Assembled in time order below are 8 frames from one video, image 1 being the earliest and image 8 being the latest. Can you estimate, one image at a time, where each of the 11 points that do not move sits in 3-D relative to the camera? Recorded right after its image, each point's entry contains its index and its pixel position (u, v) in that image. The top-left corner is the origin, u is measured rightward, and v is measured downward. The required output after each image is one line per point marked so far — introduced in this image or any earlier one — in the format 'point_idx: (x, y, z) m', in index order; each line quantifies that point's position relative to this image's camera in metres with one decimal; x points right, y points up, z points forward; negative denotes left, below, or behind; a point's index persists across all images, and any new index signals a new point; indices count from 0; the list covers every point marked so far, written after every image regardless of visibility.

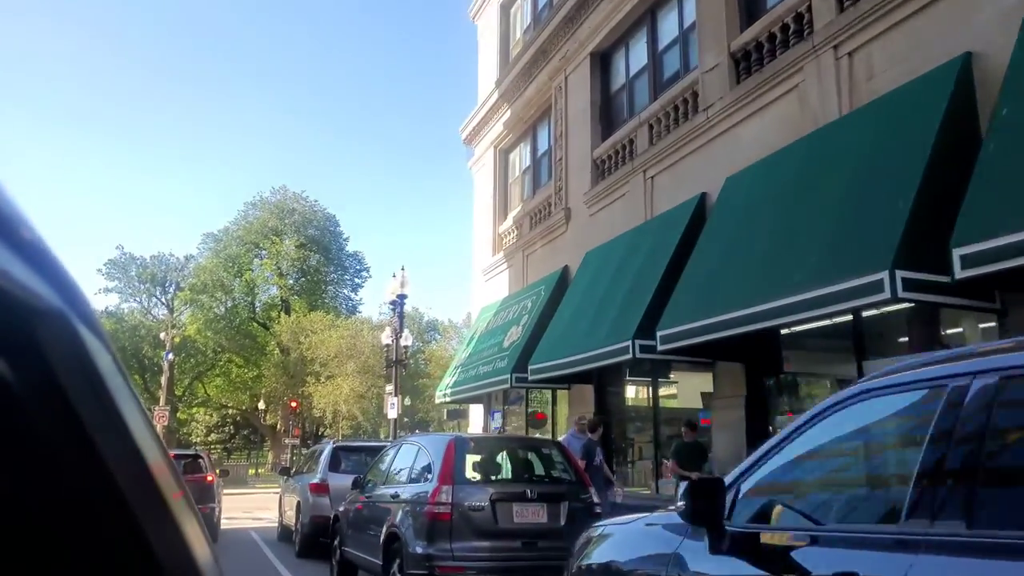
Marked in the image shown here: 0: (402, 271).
0: (-2.7, +0.4, +19.7) m
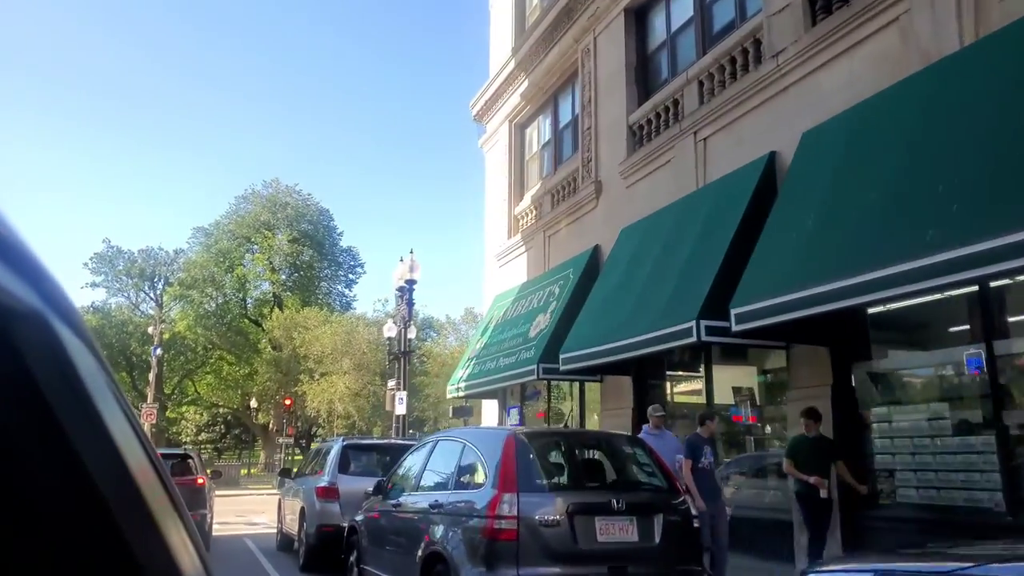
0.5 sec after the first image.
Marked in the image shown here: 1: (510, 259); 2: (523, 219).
0: (-2.3, +0.8, +18.0) m
1: (-0.1, +0.7, +19.2) m
2: (+0.3, +1.6, +18.5) m
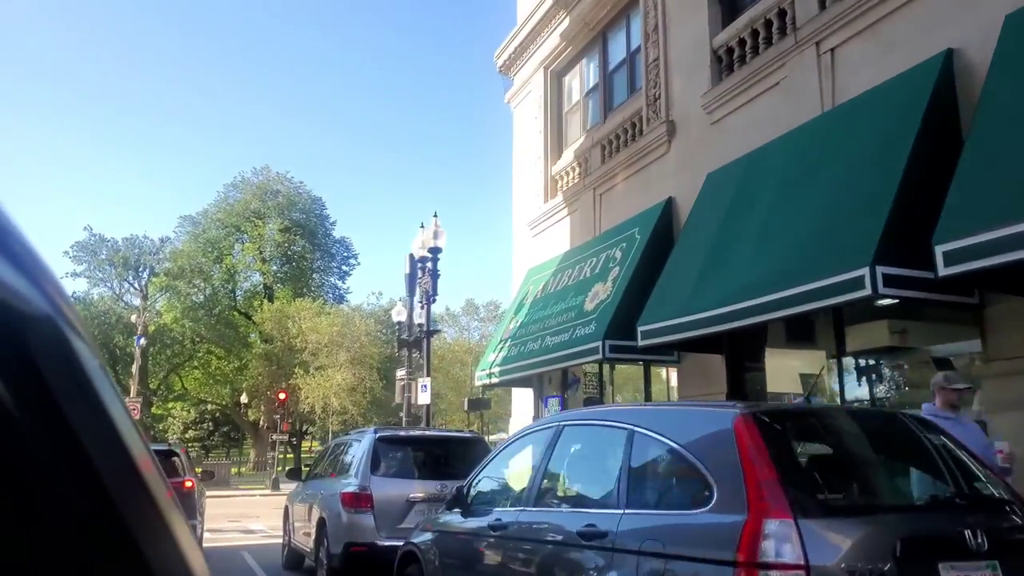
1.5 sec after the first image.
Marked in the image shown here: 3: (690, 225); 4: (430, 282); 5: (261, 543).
0: (-1.5, +1.4, +15.5) m
1: (+0.6, +1.3, +16.6) m
2: (+1.0, +2.2, +16.0) m
3: (+2.4, +0.9, +10.8) m
4: (-1.6, +0.1, +15.2) m
5: (-5.0, -5.0, +15.7) m
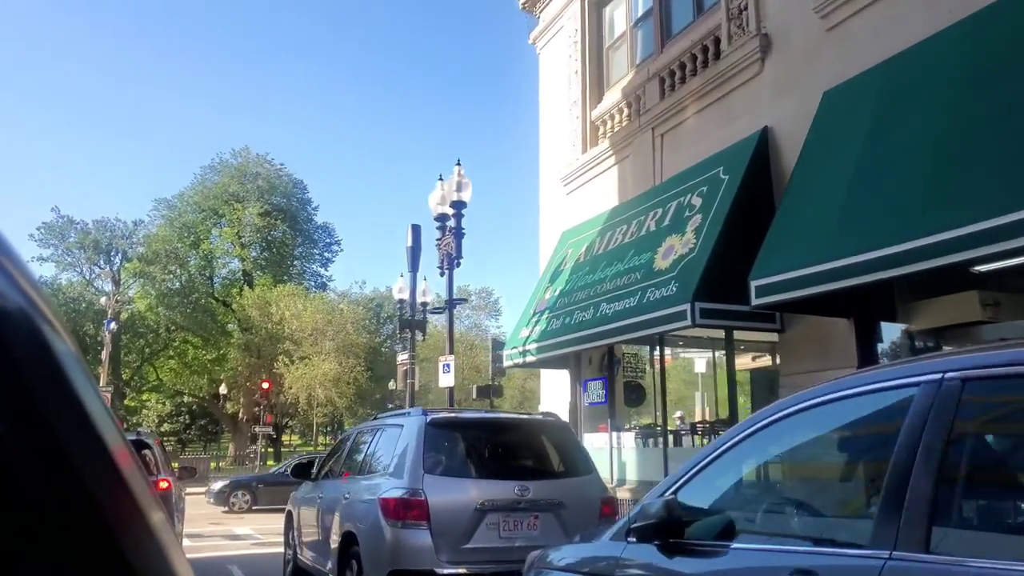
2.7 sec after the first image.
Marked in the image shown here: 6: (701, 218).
0: (-0.9, +2.0, +13.1) m
1: (+1.2, +1.9, +14.3) m
2: (+1.6, +2.8, +13.6) m
3: (+3.2, +1.4, +8.5) m
4: (-0.9, +0.7, +12.8) m
5: (-4.4, -4.4, +13.2) m
6: (+2.3, +0.9, +9.9) m
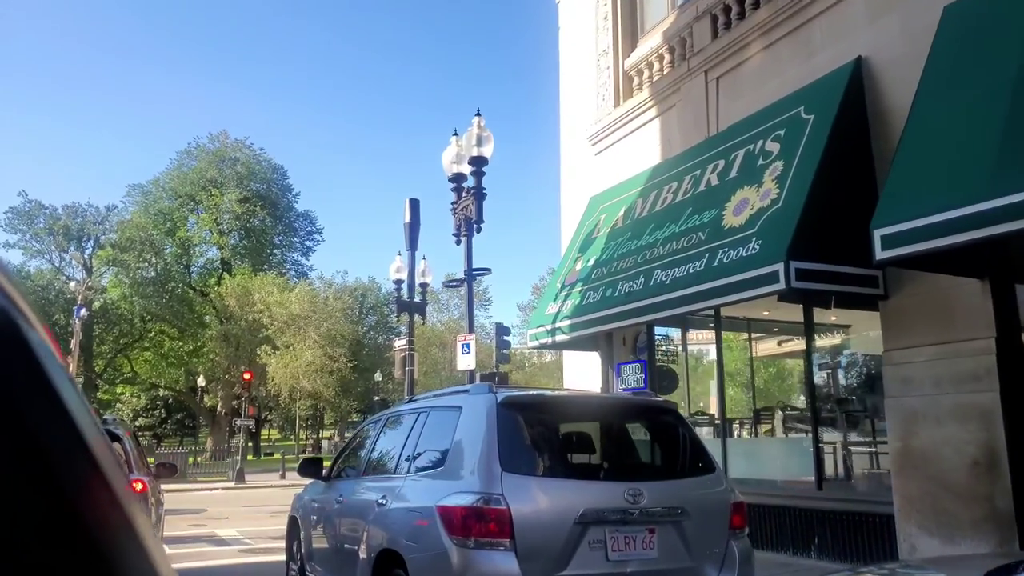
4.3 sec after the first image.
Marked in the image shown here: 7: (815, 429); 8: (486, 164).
0: (-0.5, +2.4, +11.4) m
1: (+1.6, +2.4, +12.7) m
2: (+2.0, +3.3, +12.1) m
3: (+3.7, +1.8, +7.0) m
4: (-0.5, +1.2, +11.2) m
5: (-4.0, -4.0, +11.6) m
6: (+2.8, +1.3, +8.3) m
7: (+3.4, -1.6, +9.1) m
8: (-0.4, +1.8, +11.4) m
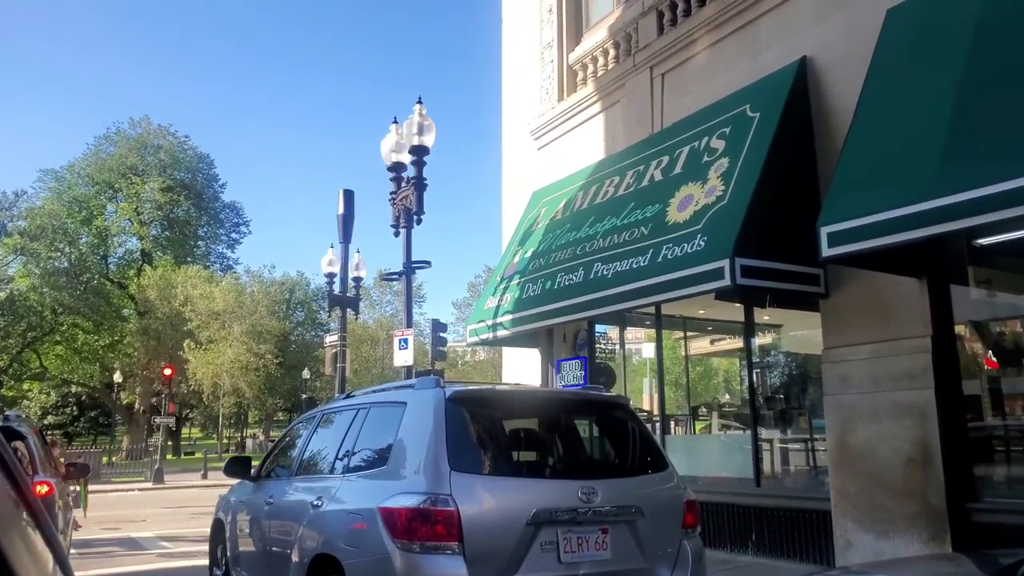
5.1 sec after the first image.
0: (-1.3, +2.5, +11.1) m
1: (+0.6, +2.4, +12.6) m
2: (+1.2, +3.3, +12.0) m
3: (+3.2, +1.9, +7.1) m
4: (-1.3, +1.3, +10.9) m
5: (-4.9, -3.8, +10.9) m
6: (+2.2, +1.3, +8.3) m
7: (+2.8, -1.6, +9.1) m
8: (-1.2, +1.9, +11.1) m
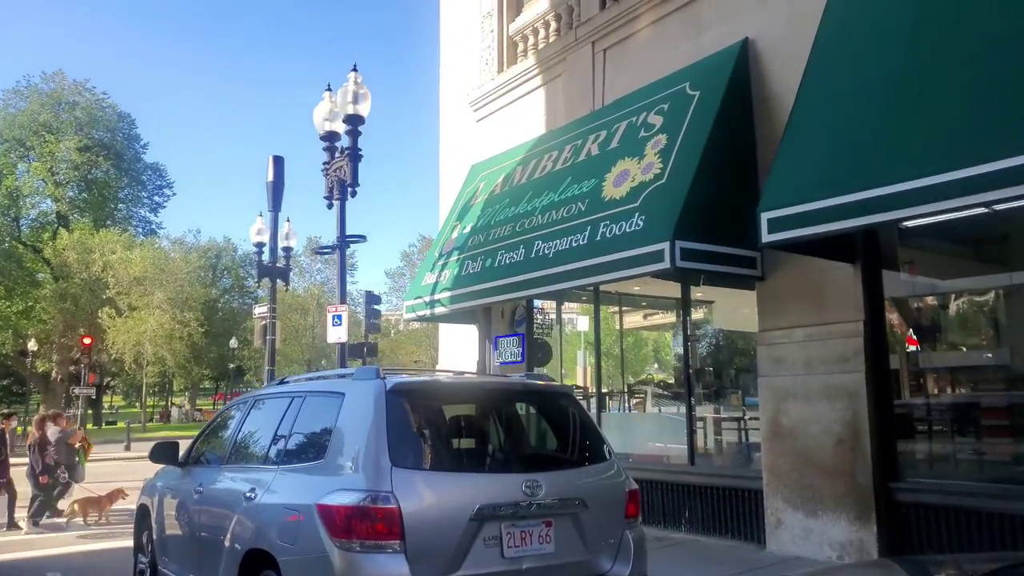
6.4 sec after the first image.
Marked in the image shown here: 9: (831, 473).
0: (-2.1, +2.9, +10.7) m
1: (-0.3, +2.8, +12.3) m
2: (+0.3, +3.7, +11.7) m
3: (+2.7, +2.0, +7.1) m
4: (-2.2, +1.6, +10.5) m
5: (-5.8, -3.4, +10.5) m
6: (+1.6, +1.5, +8.3) m
7: (+2.0, -1.4, +9.2) m
8: (-2.0, +2.2, +10.8) m
9: (+2.9, -1.7, +7.2) m
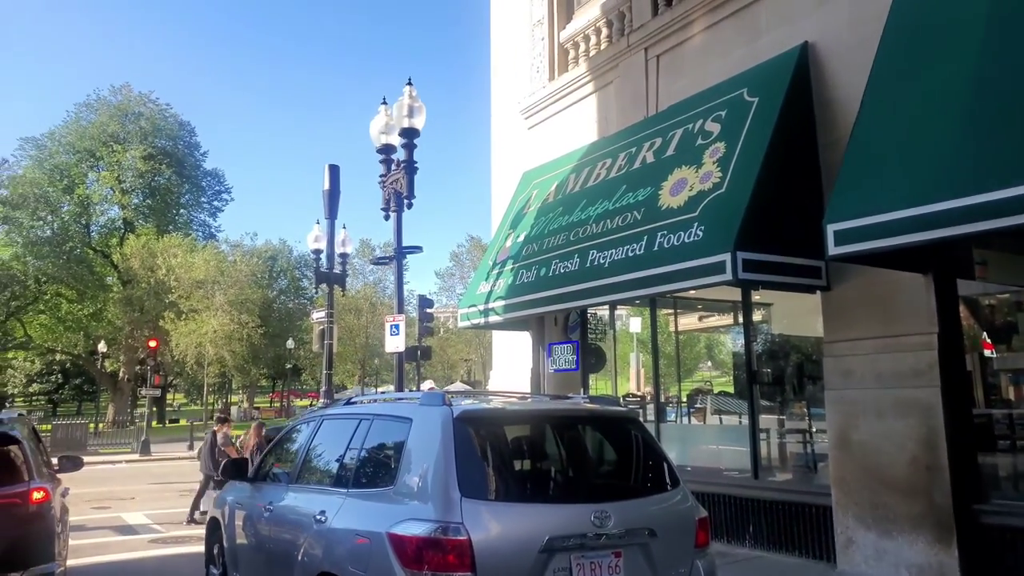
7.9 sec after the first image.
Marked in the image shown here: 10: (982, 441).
0: (-1.4, +2.7, +10.8) m
1: (+0.5, +2.7, +12.3) m
2: (+1.0, +3.6, +11.7) m
3: (+3.2, +1.9, +6.9) m
4: (-1.4, +1.5, +10.6) m
5: (-5.0, -3.6, +10.8) m
6: (+2.2, +1.4, +8.1) m
7: (+2.7, -1.5, +9.1) m
8: (-1.3, +2.1, +10.8) m
9: (+3.4, -1.8, +7.0) m
10: (+4.0, -1.3, +6.8) m
